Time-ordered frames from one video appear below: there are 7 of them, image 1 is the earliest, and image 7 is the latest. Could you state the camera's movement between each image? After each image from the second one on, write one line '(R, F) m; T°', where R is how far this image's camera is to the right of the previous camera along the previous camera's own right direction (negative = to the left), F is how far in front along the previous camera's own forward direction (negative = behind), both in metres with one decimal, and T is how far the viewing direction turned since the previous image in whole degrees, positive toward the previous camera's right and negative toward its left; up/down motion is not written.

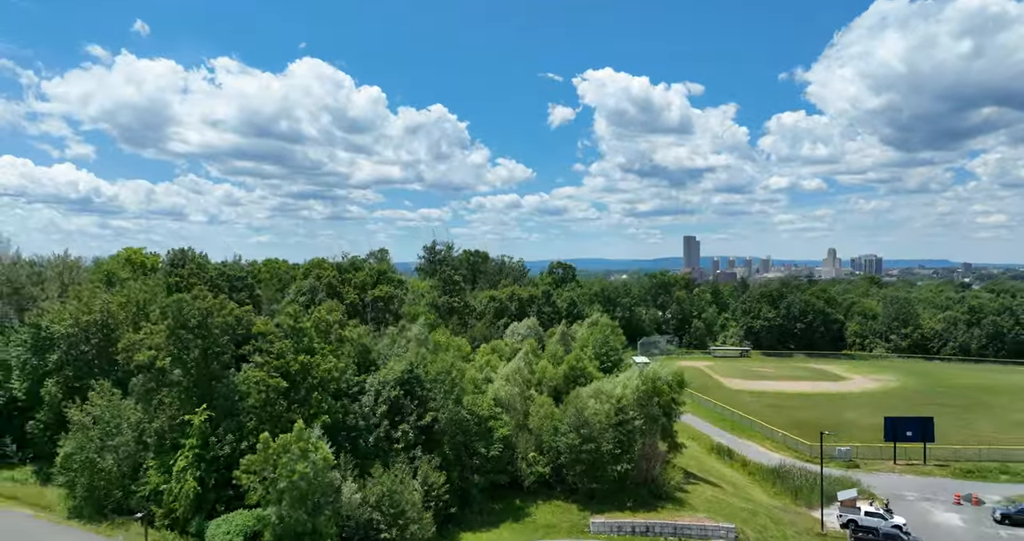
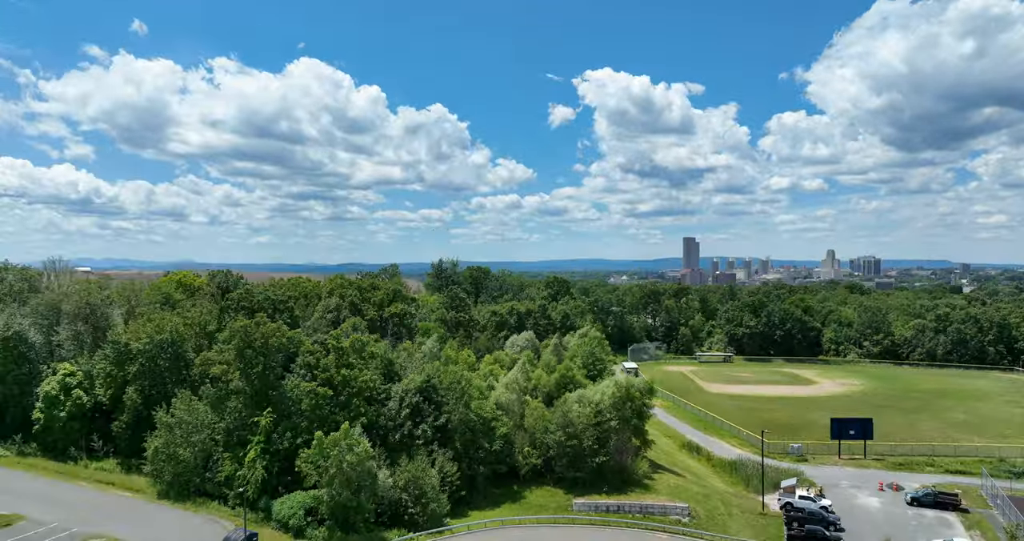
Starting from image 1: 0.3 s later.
(+0.1, -7.1) m; 0°
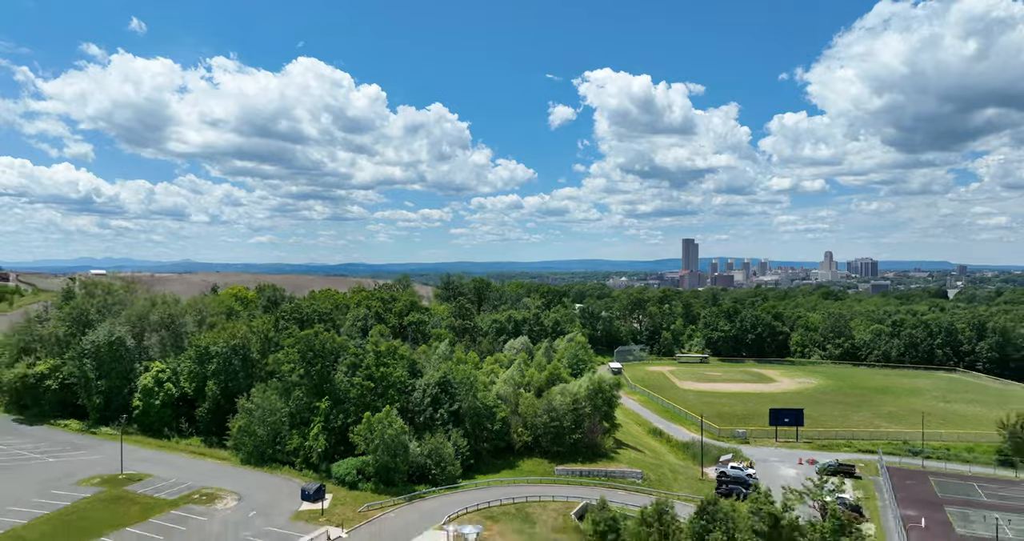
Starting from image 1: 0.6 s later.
(+0.2, -11.2) m; 0°
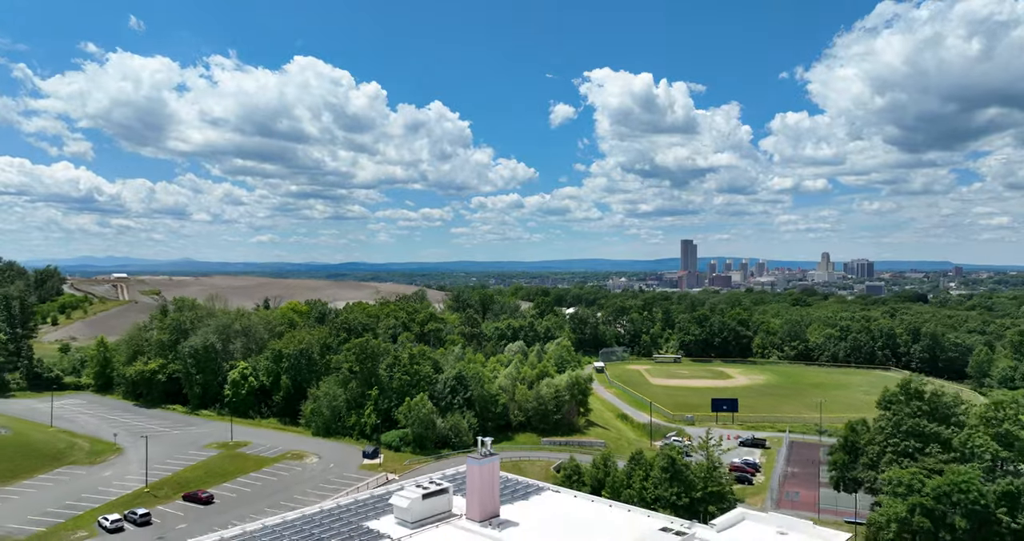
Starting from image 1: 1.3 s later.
(+0.3, -17.0) m; 0°
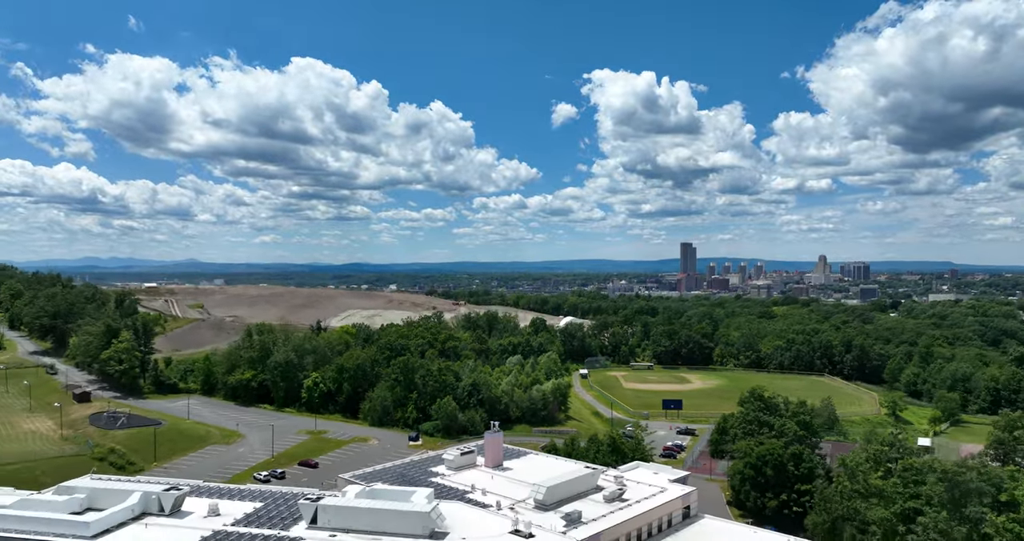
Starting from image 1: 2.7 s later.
(+0.4, -25.4) m; 0°
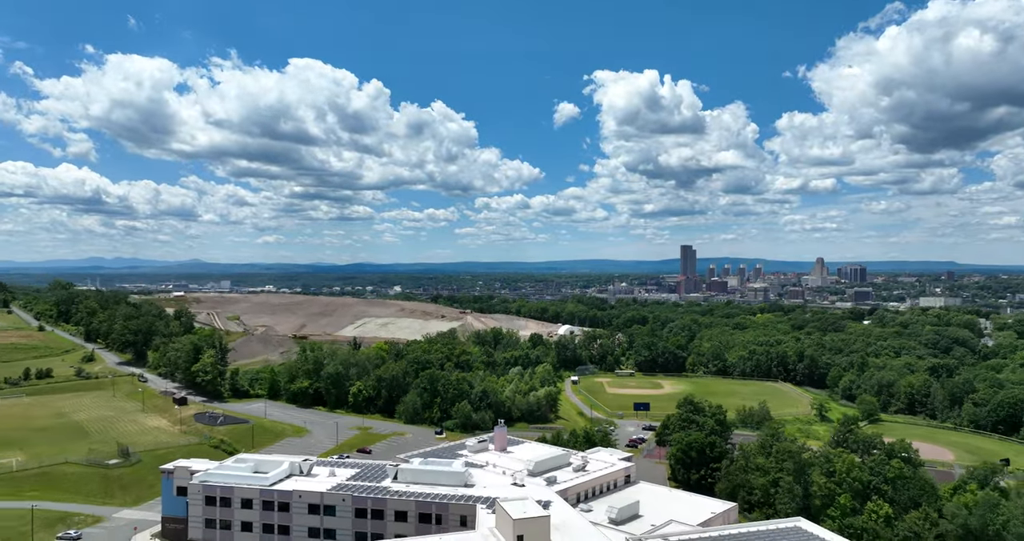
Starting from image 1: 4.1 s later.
(+0.3, -25.9) m; 0°
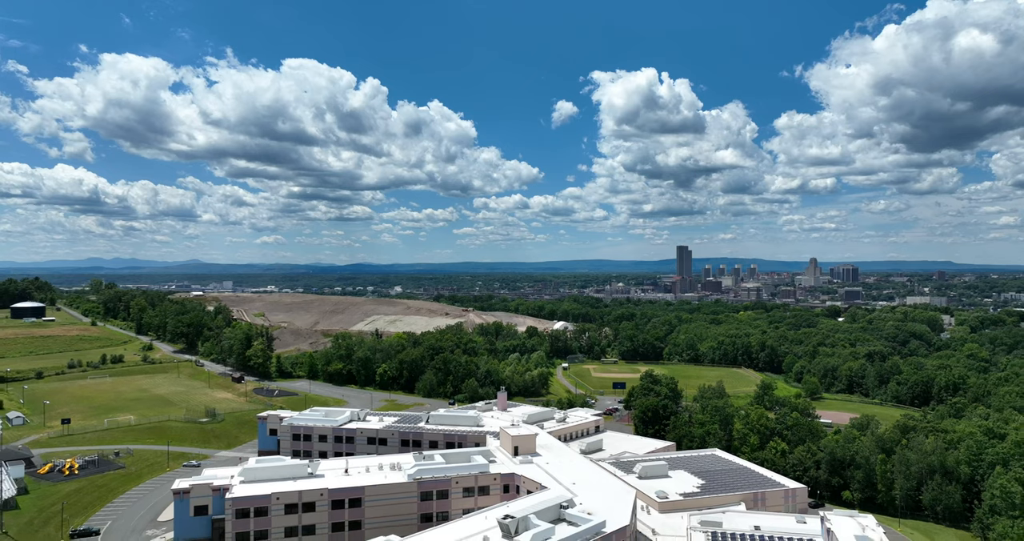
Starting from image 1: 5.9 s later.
(0.0, -25.1) m; 0°
